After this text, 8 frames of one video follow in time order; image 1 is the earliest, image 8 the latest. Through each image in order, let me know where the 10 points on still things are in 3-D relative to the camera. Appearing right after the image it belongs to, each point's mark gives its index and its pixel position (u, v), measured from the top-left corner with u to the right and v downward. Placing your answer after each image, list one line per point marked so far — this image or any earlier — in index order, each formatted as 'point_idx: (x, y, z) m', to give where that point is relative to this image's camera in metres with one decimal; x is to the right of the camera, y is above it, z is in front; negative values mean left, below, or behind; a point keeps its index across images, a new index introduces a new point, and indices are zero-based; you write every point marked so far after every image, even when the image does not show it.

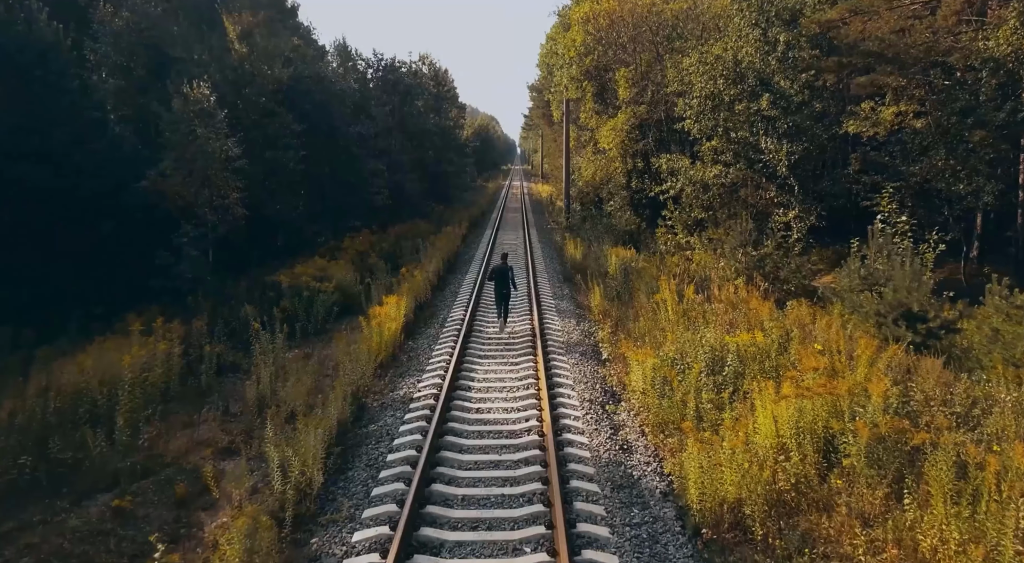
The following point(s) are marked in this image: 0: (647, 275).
0: (+3.6, +0.1, +18.9) m
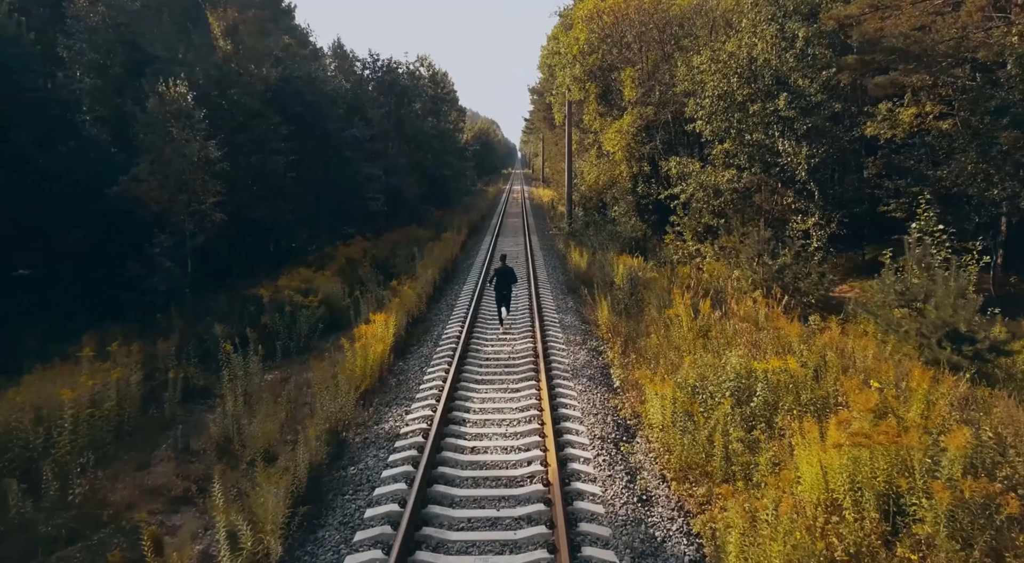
0: (+3.6, -0.2, +17.7) m
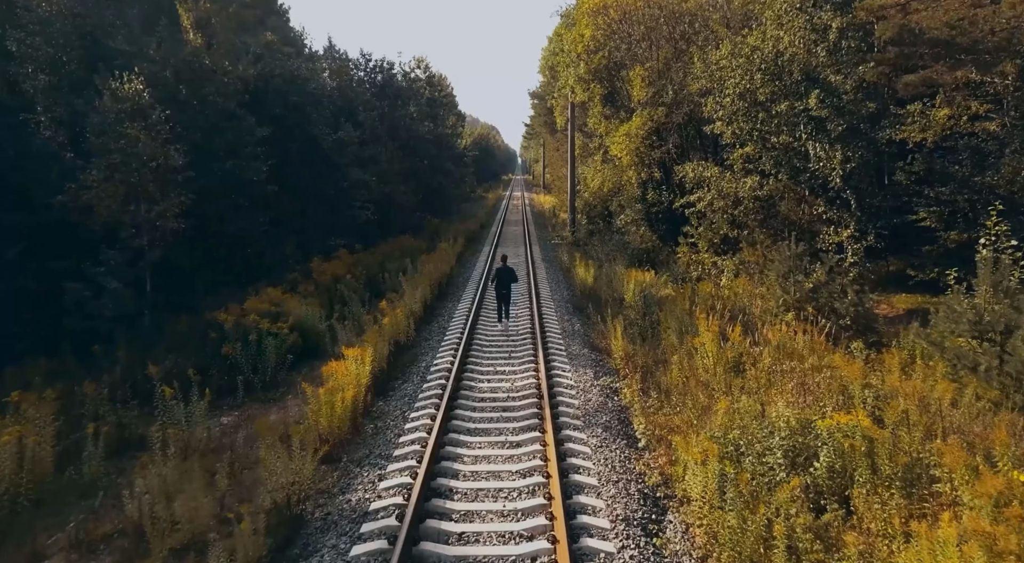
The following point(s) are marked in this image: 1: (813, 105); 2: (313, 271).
0: (+3.6, -0.6, +15.8) m
1: (+6.9, +4.1, +16.3) m
2: (-5.5, +0.3, +19.7) m
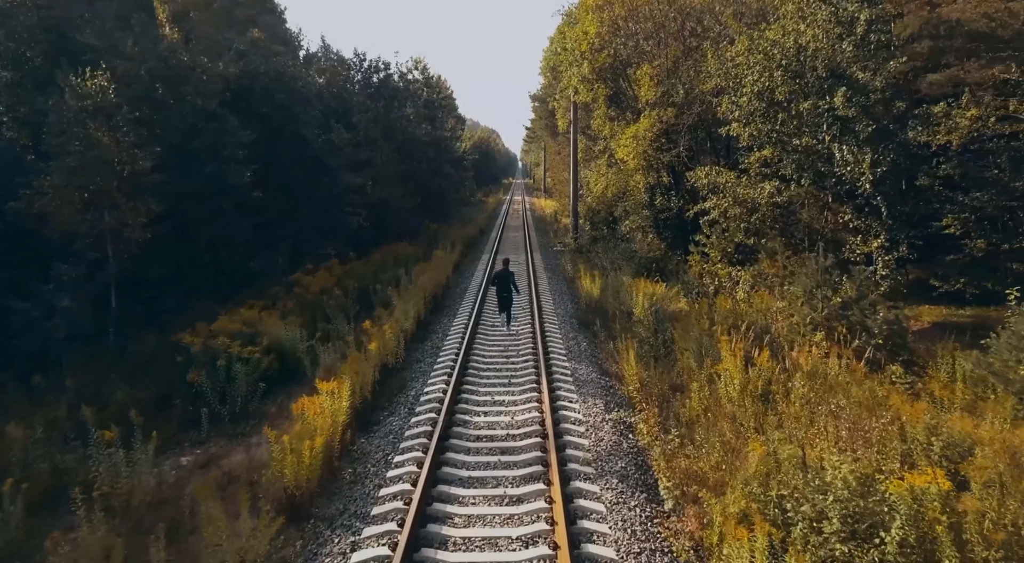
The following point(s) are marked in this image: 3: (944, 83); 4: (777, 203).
0: (+3.6, -0.9, +14.4) m
1: (+6.9, +3.8, +15.0) m
2: (-5.5, -0.1, +18.4) m
3: (+10.3, +4.8, +17.1) m
4: (+6.2, +1.8, +16.6) m
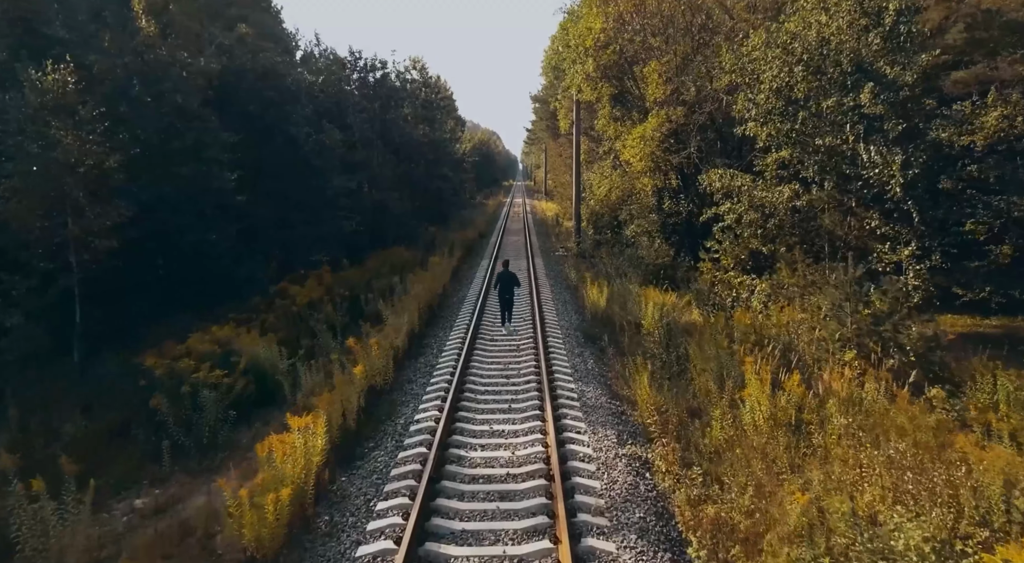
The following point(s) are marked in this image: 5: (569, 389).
0: (+3.6, -1.1, +13.3) m
1: (+6.9, +3.5, +13.9) m
2: (-5.5, -0.3, +17.3) m
3: (+10.3, +4.5, +16.0) m
4: (+6.2, +1.6, +15.5) m
5: (+0.9, -1.7, +11.4) m
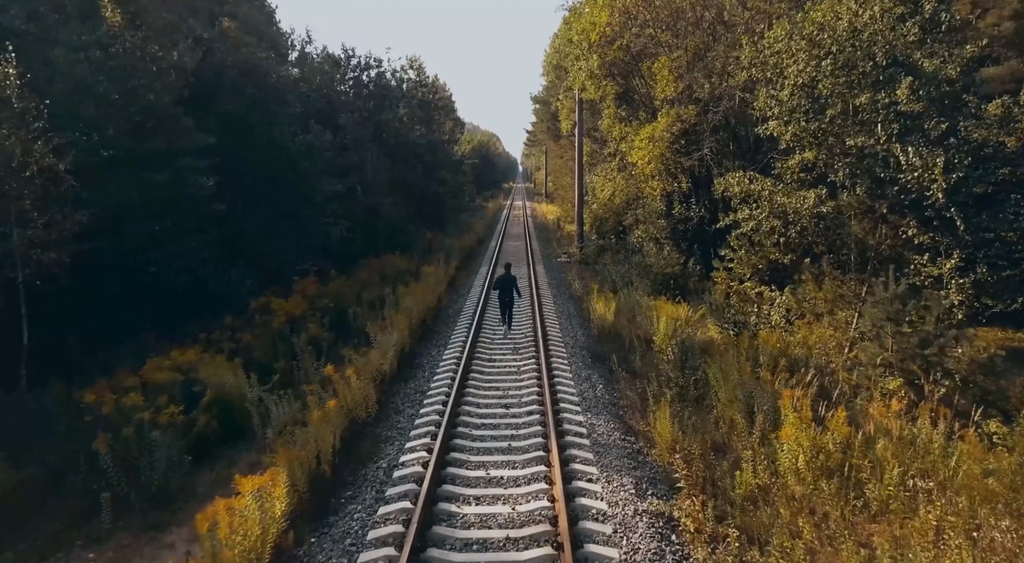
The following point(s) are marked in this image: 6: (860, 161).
0: (+3.6, -1.4, +11.9) m
1: (+6.9, +3.3, +12.5) m
2: (-5.5, -0.6, +15.9) m
3: (+10.3, +4.3, +14.6) m
4: (+6.2, +1.3, +14.2) m
5: (+0.9, -2.0, +10.0) m
6: (+6.7, +2.3, +13.7) m
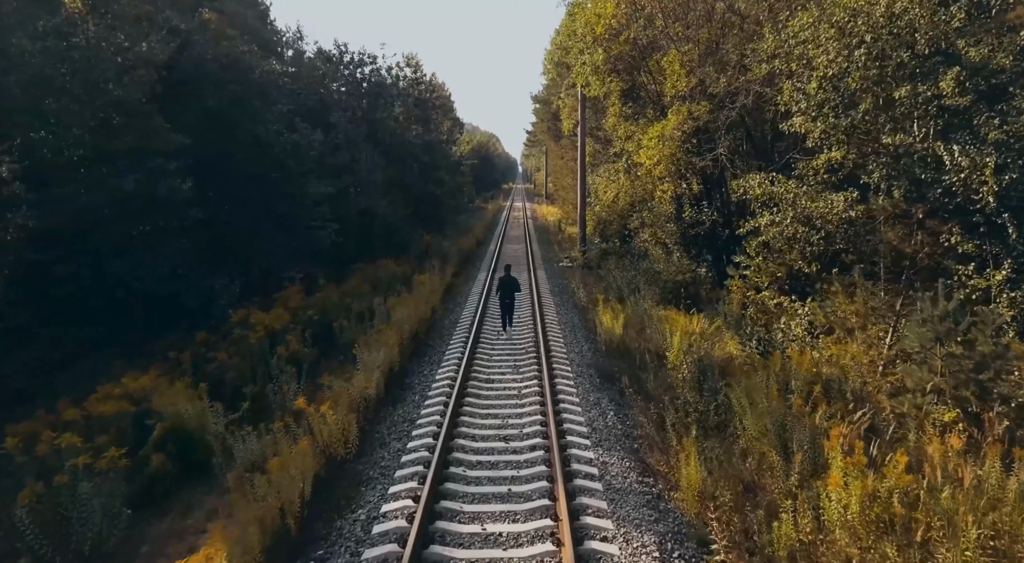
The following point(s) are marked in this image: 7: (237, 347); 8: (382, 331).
0: (+3.6, -1.6, +10.6) m
1: (+6.9, +3.1, +11.3) m
2: (-5.5, -0.8, +14.6) m
3: (+10.3, +4.0, +13.4) m
4: (+6.2, +1.1, +12.9) m
5: (+0.9, -2.2, +8.7) m
6: (+6.7, +2.1, +12.4) m
7: (-5.0, -1.2, +12.9) m
8: (-2.6, -1.0, +13.9) m
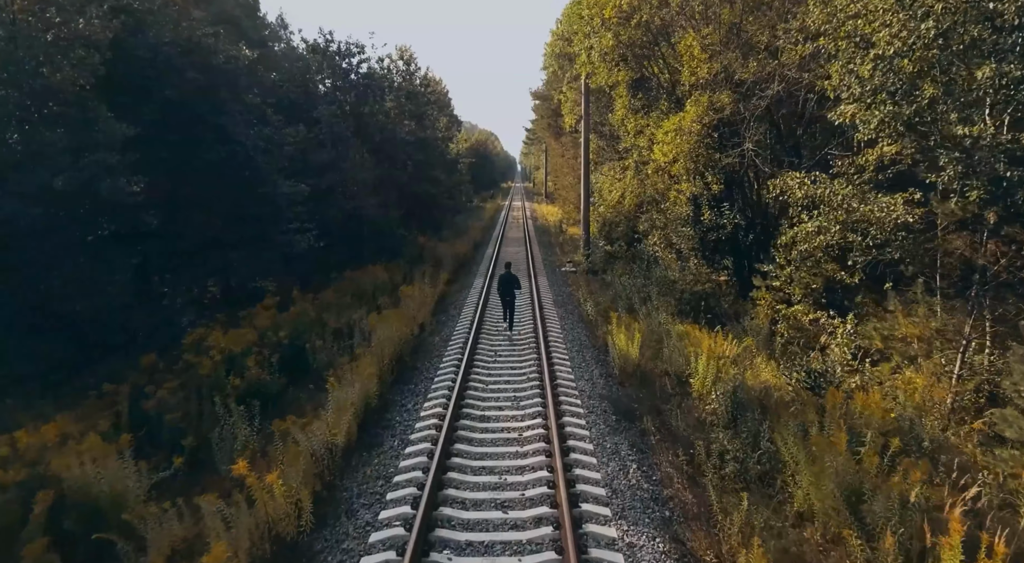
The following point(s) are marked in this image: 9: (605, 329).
0: (+3.6, -1.9, +8.6) m
1: (+6.9, +2.8, +9.3) m
2: (-5.5, -1.1, +12.6) m
3: (+10.3, +3.8, +11.4) m
4: (+6.2, +0.9, +10.9) m
5: (+0.9, -2.5, +6.7) m
6: (+6.7, +1.8, +10.4) m
7: (-5.0, -1.5, +10.9) m
8: (-2.6, -1.2, +11.9) m
9: (+2.0, -1.1, +15.4) m
